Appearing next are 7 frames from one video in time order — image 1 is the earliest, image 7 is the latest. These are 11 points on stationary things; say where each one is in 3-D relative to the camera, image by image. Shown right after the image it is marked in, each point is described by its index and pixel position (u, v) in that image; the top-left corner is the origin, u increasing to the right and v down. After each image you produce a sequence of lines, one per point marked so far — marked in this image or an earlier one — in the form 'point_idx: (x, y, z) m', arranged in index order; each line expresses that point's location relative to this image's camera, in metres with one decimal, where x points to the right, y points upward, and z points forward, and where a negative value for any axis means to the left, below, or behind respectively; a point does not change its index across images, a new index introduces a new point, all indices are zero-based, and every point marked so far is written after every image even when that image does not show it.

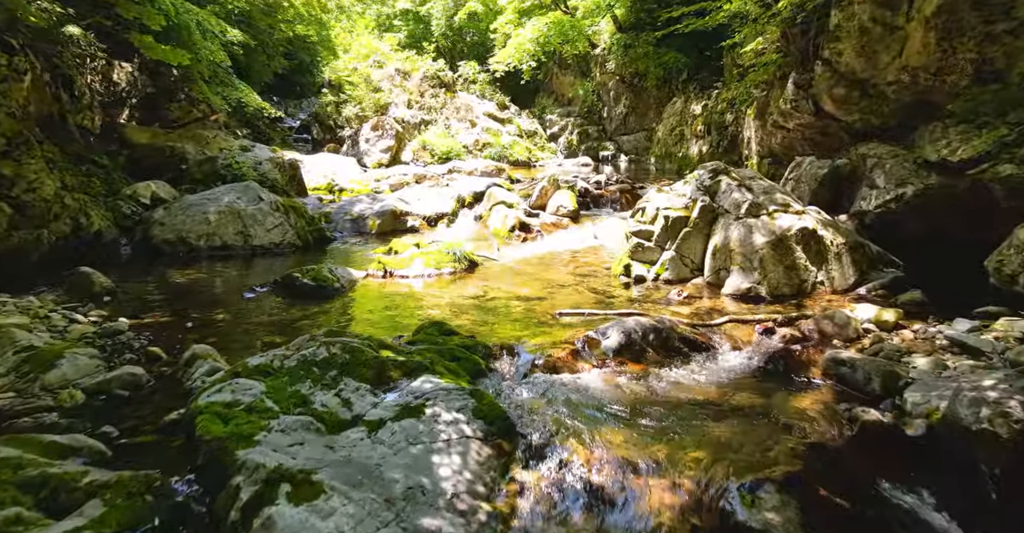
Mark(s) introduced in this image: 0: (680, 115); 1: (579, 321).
0: (+6.4, +5.7, +19.7) m
1: (+0.8, -0.6, +6.0) m
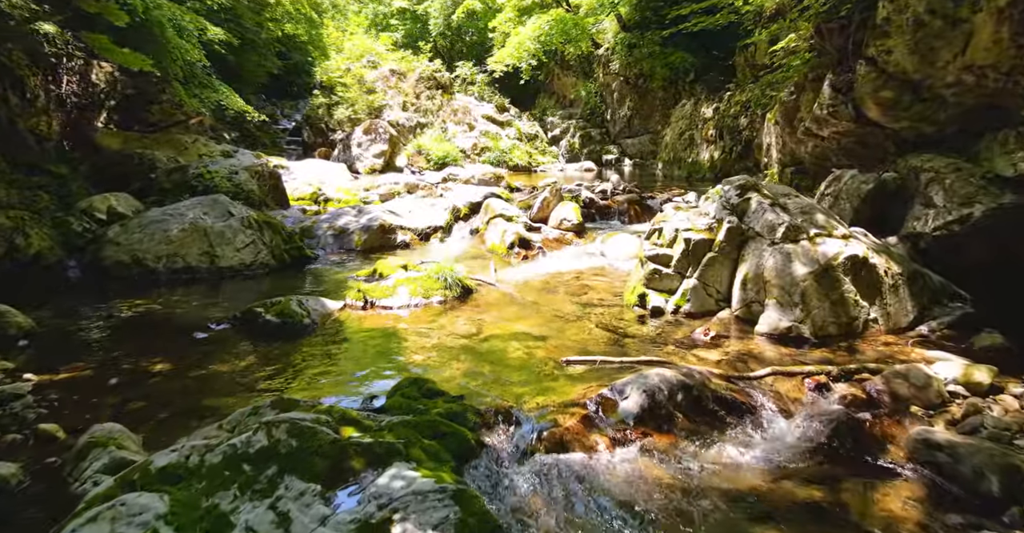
0: (+6.4, +5.3, +18.7) m
1: (+0.8, -1.0, +5.0) m
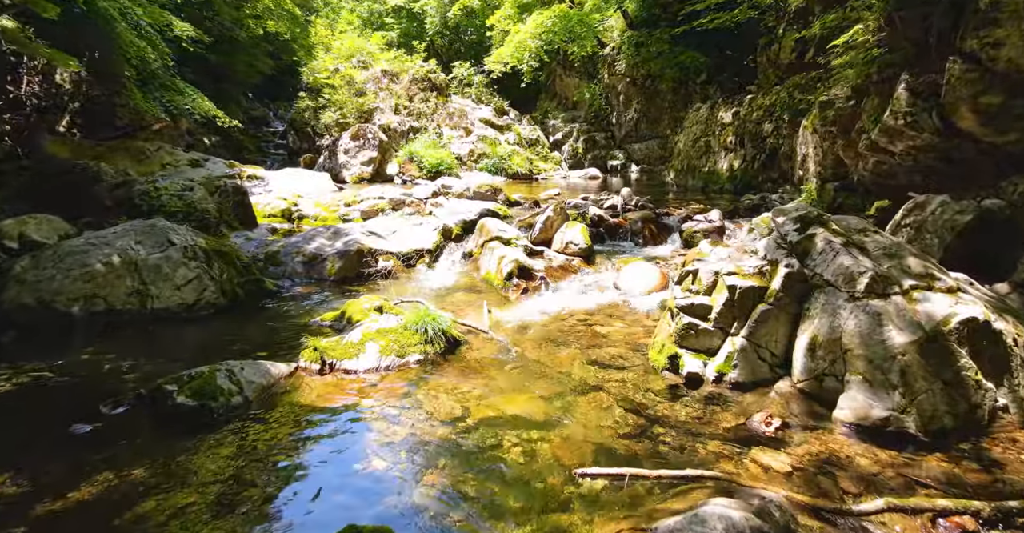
0: (+6.4, +4.7, +17.2) m
1: (+0.7, -1.6, +3.5) m
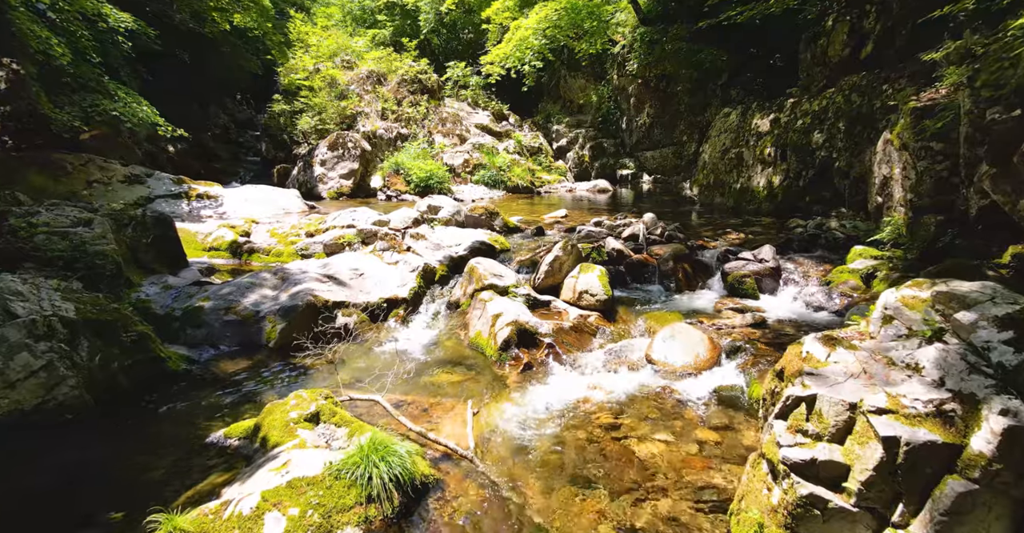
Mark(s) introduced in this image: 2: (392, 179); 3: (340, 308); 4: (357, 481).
0: (+6.3, +3.9, +14.9) m
1: (+0.7, -2.4, +1.2) m
2: (-4.2, +3.1, +18.2) m
3: (-2.6, -0.6, +7.7) m
4: (-1.1, -1.5, +3.7) m
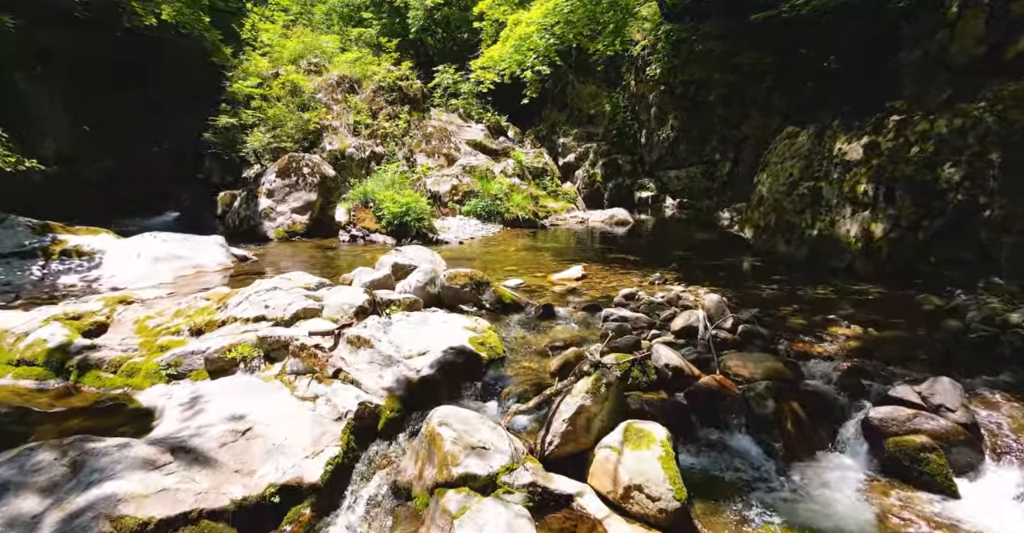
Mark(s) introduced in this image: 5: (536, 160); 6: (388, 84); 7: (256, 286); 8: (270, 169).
0: (+6.3, +2.4, +11.2) m
1: (+0.6, -3.7, -2.5) m
2: (-4.2, +1.5, +14.5) m
3: (-2.6, -2.0, +4.0) m
4: (-1.1, -2.9, -0.1) m
5: (+0.9, +4.1, +19.8) m
6: (-4.5, +6.7, +19.0) m
7: (-3.7, -0.3, +7.6) m
8: (-6.5, +2.7, +14.1) m
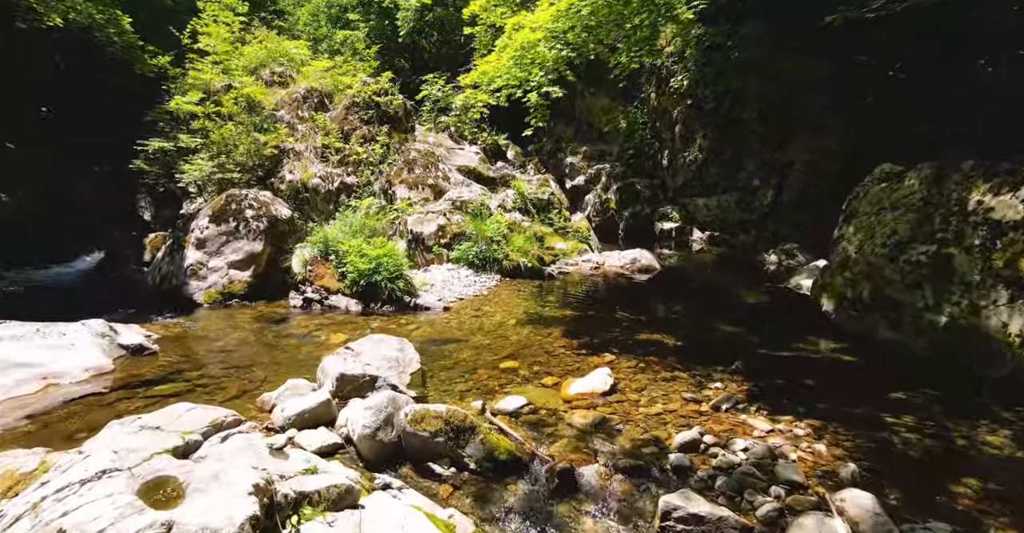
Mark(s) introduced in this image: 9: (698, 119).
0: (+6.3, +0.9, +8.1) m
1: (+0.6, -5.1, -5.7) m
2: (-4.2, 0.0, +11.4) m
3: (-2.7, -3.4, +0.8) m
4: (-1.2, -4.3, -3.2) m
5: (+0.9, +2.6, +16.7) m
6: (-4.5, +5.2, +15.9) m
7: (-3.8, -1.7, +4.5) m
8: (-6.5, +1.2, +10.9) m
9: (+5.9, +4.5, +16.0) m
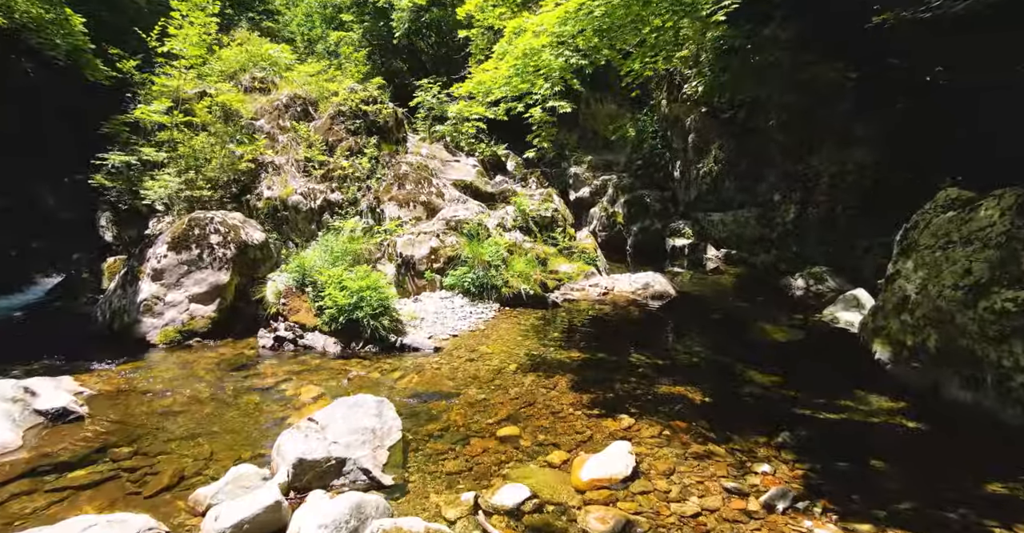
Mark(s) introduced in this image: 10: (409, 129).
0: (+6.3, +0.3, +6.7) m
1: (+0.5, -5.6, -7.1) m
2: (-4.2, -0.6, +10.0) m
3: (-2.7, -4.0, -0.6) m
4: (-1.2, -4.9, -4.6) m
5: (+0.9, +1.9, +15.3) m
6: (-4.5, +4.5, +14.6) m
7: (-3.8, -2.3, +3.1) m
8: (-6.5, +0.6, +9.6) m
9: (+5.9, +3.8, +14.7) m
10: (-3.2, +4.5, +16.6) m
